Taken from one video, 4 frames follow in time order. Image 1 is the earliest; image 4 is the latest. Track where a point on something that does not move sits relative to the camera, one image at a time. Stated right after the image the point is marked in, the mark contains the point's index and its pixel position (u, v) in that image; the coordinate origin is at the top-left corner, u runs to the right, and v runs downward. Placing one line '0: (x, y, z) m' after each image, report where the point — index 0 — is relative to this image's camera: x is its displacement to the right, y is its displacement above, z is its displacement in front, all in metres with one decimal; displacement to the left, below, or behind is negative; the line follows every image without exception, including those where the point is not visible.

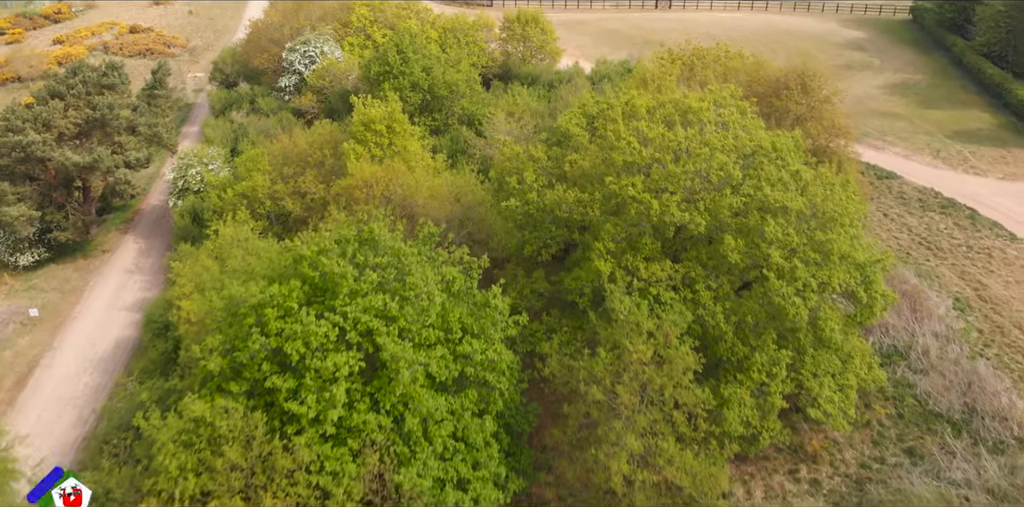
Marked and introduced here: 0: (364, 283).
0: (-2.0, -0.4, +15.3) m
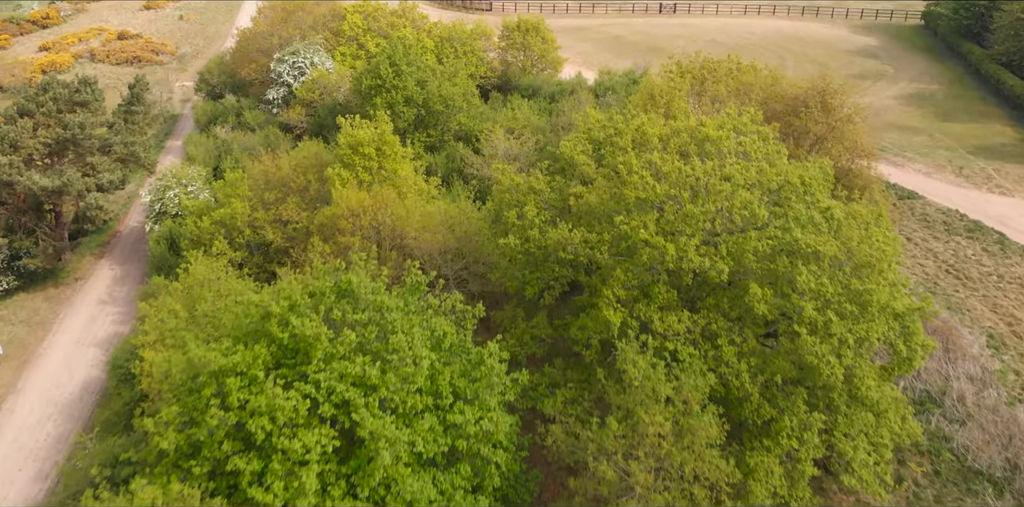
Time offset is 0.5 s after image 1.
0: (-2.0, -1.1, +13.4) m
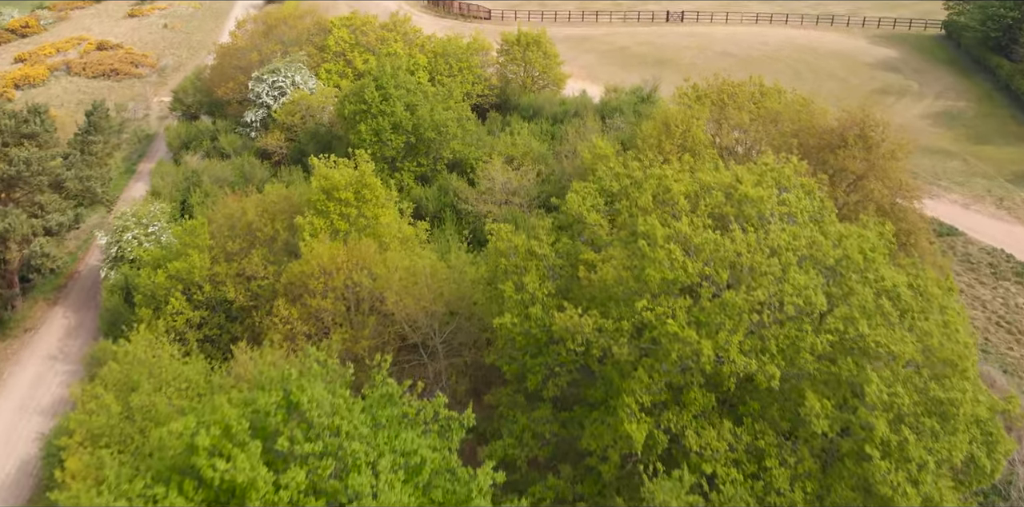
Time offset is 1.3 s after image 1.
0: (-2.0, -2.1, +10.4) m
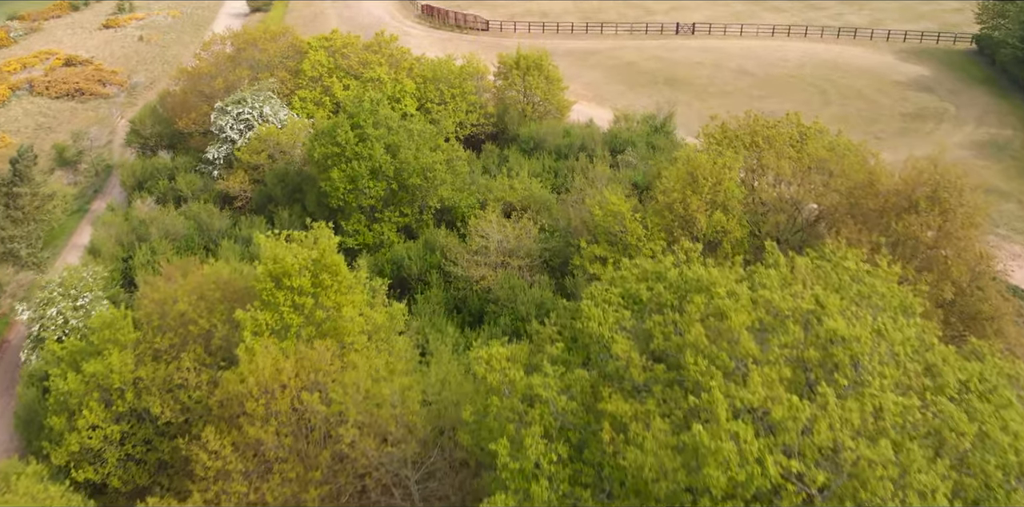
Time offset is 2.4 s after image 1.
0: (-2.1, -3.5, +6.3) m
